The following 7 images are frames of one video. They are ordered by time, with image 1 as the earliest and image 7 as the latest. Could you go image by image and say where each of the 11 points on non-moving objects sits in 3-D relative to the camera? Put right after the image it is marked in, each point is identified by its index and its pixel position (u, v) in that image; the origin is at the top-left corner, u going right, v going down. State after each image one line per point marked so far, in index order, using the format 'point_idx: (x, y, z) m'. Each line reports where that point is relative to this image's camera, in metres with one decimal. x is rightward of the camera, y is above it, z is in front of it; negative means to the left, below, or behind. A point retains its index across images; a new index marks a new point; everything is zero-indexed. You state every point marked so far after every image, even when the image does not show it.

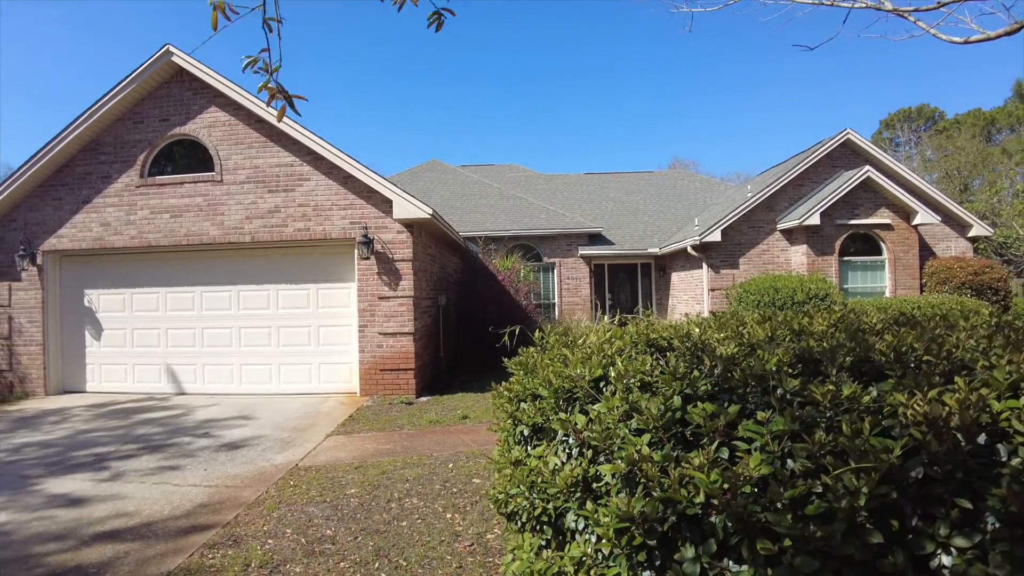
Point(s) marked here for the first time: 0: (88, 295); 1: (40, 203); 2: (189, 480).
0: (-6.3, -0.1, +9.5) m
1: (-6.9, +1.2, +9.2) m
2: (-2.5, -1.5, +5.0) m
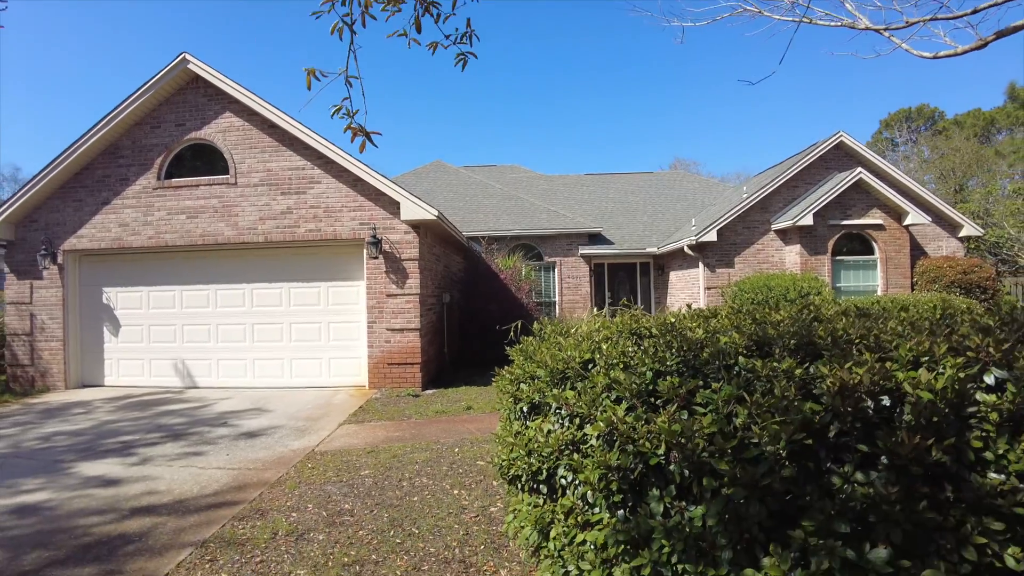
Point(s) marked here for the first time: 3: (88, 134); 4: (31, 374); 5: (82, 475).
0: (-6.3, -0.1, +9.9) m
1: (-6.8, +1.3, +9.6) m
2: (-2.5, -1.5, +5.4) m
3: (-6.1, +2.2, +9.2) m
4: (-7.4, -1.3, +9.8) m
5: (-3.6, -1.6, +5.3) m
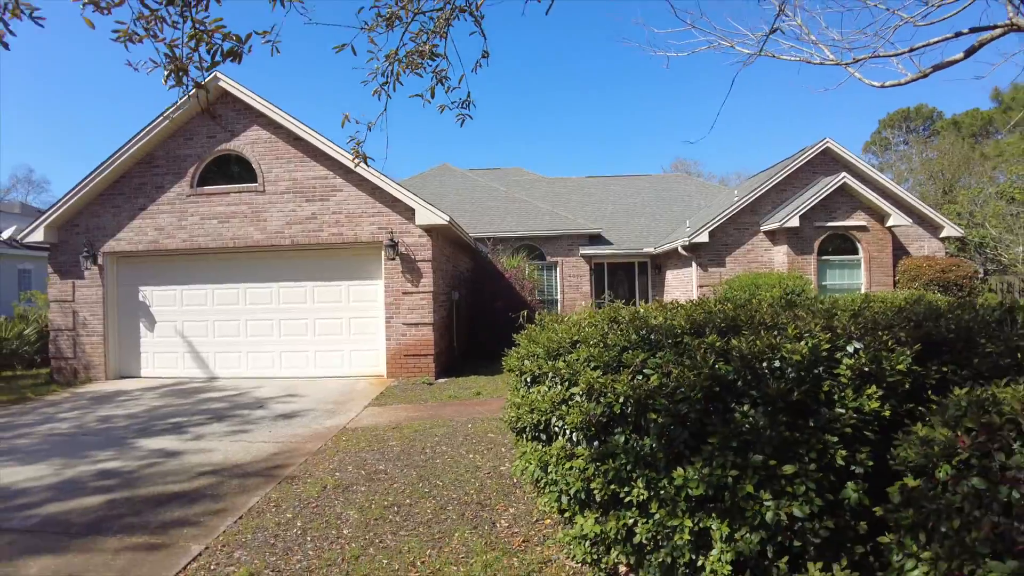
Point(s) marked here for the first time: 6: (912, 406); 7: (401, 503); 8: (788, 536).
0: (-6.2, 0.0, +10.7) m
1: (-6.8, +1.3, +10.5) m
2: (-2.5, -1.5, +6.2) m
3: (-6.1, +2.2, +10.0) m
4: (-7.3, -1.3, +10.7) m
5: (-3.5, -1.5, +6.1) m
6: (+1.5, -0.5, +2.4) m
7: (-0.7, -1.4, +4.1) m
8: (+1.0, -0.9, +2.2) m
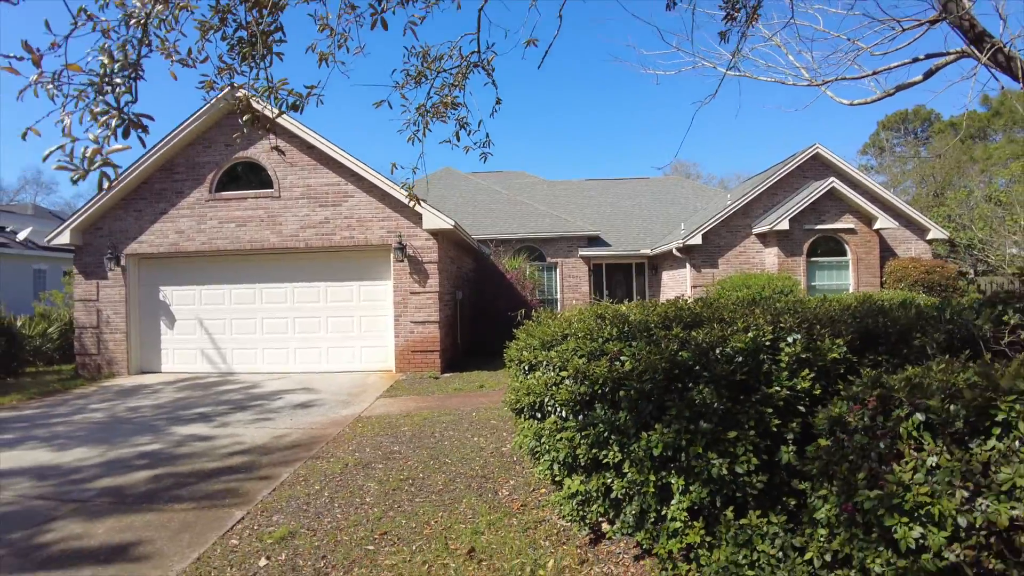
0: (-6.2, 0.0, +11.3) m
1: (-6.7, +1.3, +11.1) m
2: (-2.4, -1.5, +6.8) m
3: (-6.1, +2.3, +10.6) m
4: (-7.3, -1.3, +11.3) m
5: (-3.5, -1.5, +6.7) m
6: (+1.5, -0.5, +3.0) m
7: (-0.7, -1.4, +4.7) m
8: (+1.0, -0.9, +2.8) m
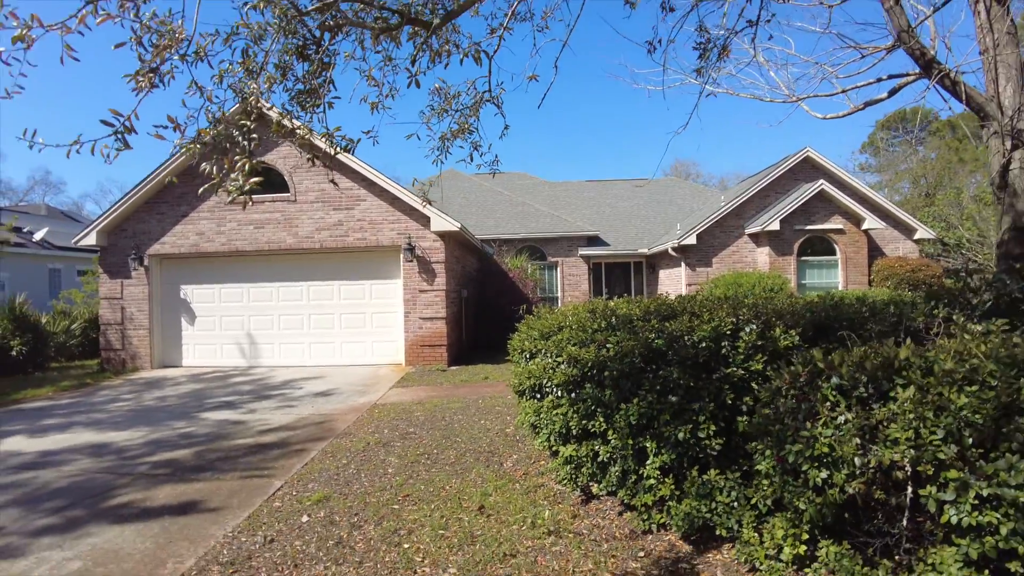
0: (-6.2, 0.0, +12.0) m
1: (-6.7, +1.3, +11.7) m
2: (-2.4, -1.4, +7.4) m
3: (-6.0, +2.3, +11.3) m
4: (-7.3, -1.3, +11.9) m
5: (-3.5, -1.5, +7.4) m
6: (+1.6, -0.5, +3.6) m
7: (-0.7, -1.4, +5.4) m
8: (+1.0, -0.9, +3.4) m
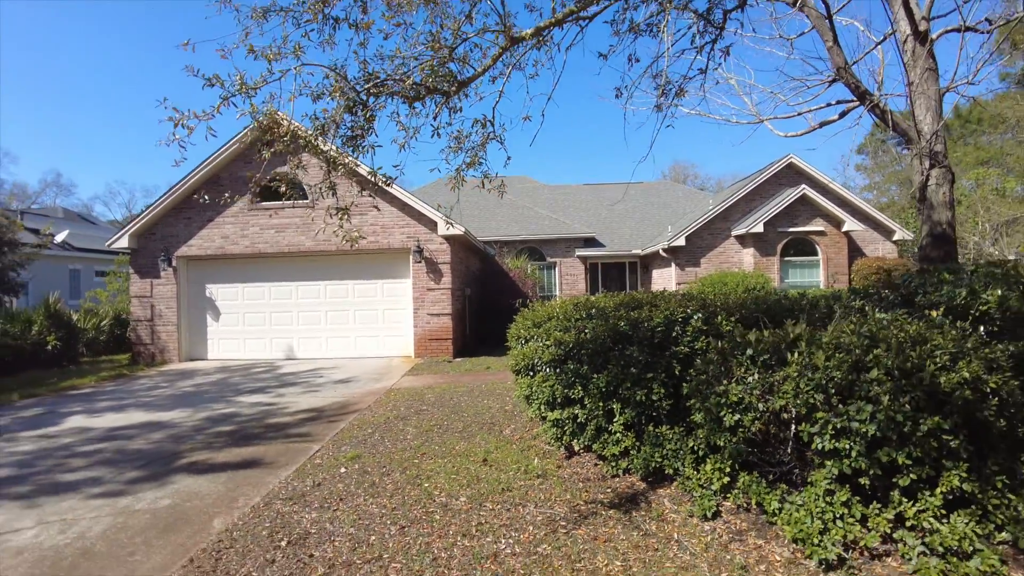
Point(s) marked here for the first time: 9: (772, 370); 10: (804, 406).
0: (-6.2, 0.0, +13.0) m
1: (-6.7, +1.3, +12.7) m
2: (-2.4, -1.4, +8.4) m
3: (-6.0, +2.3, +12.3) m
4: (-7.3, -1.3, +12.9) m
5: (-3.5, -1.5, +8.4) m
6: (+1.5, -0.4, +4.6) m
7: (-0.7, -1.4, +6.3) m
8: (+1.0, -0.8, +4.4) m
9: (+1.5, -0.5, +3.7) m
10: (+1.6, -0.6, +3.4) m
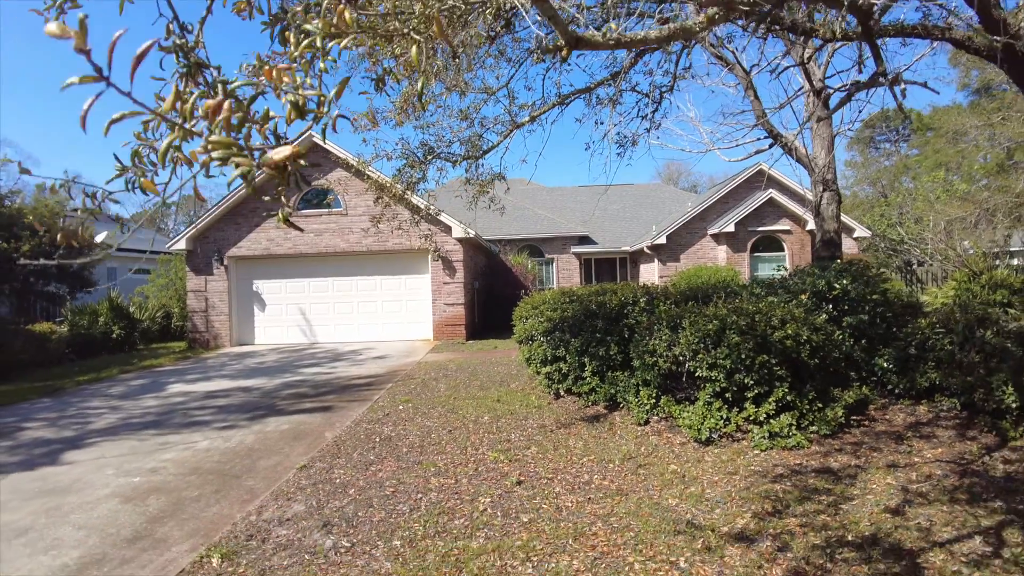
0: (-6.1, +0.1, +15.2) m
1: (-6.6, +1.4, +14.9) m
2: (-2.4, -1.3, +10.7) m
3: (-6.0, +2.4, +14.5) m
4: (-7.2, -1.1, +15.1) m
5: (-3.4, -1.4, +10.6) m
6: (+1.6, -0.3, +6.8) m
7: (-0.6, -1.3, +8.6) m
8: (+1.0, -0.8, +6.6) m
9: (+1.6, -0.4, +5.9) m
10: (+1.6, -0.6, +5.6) m
